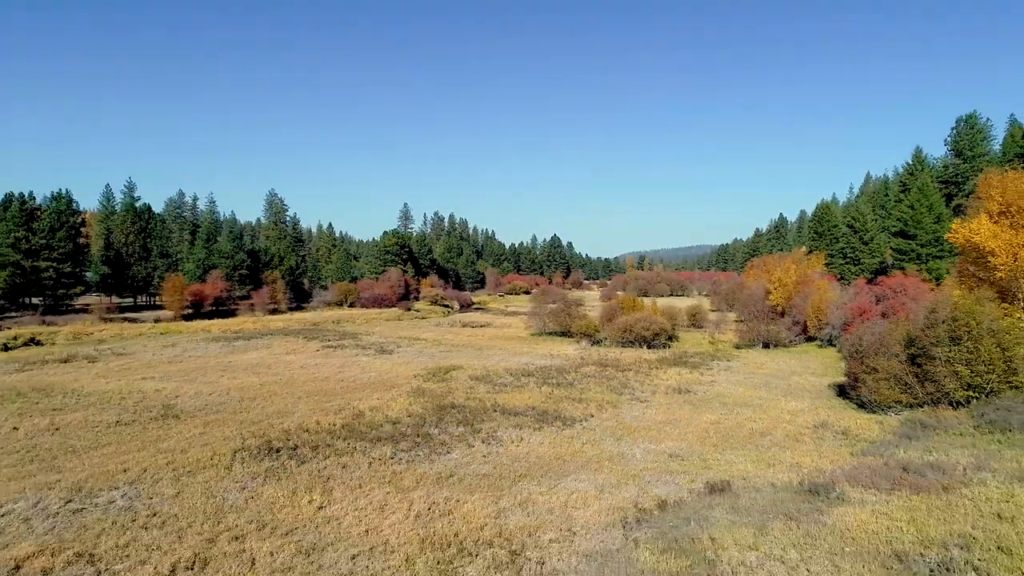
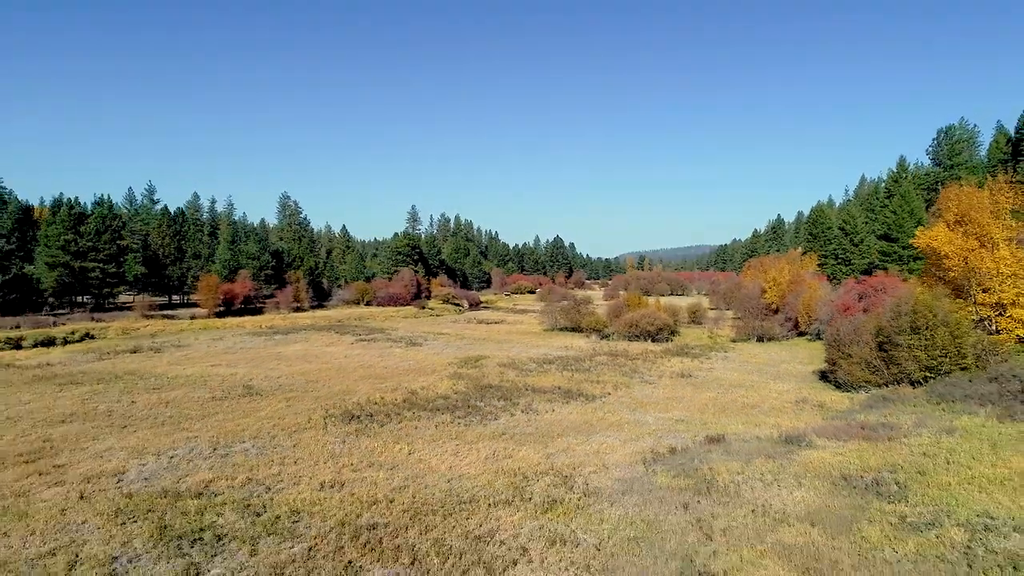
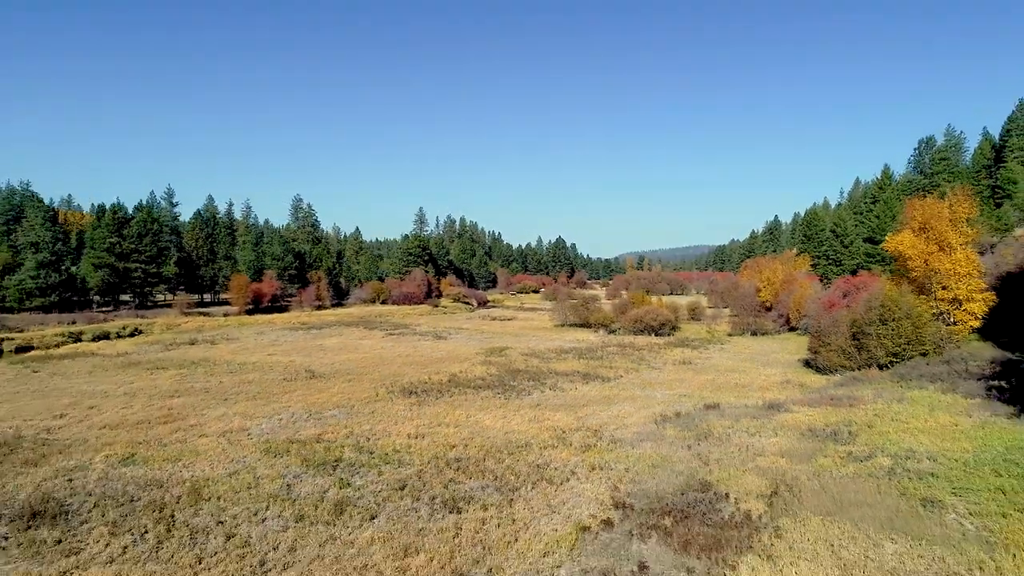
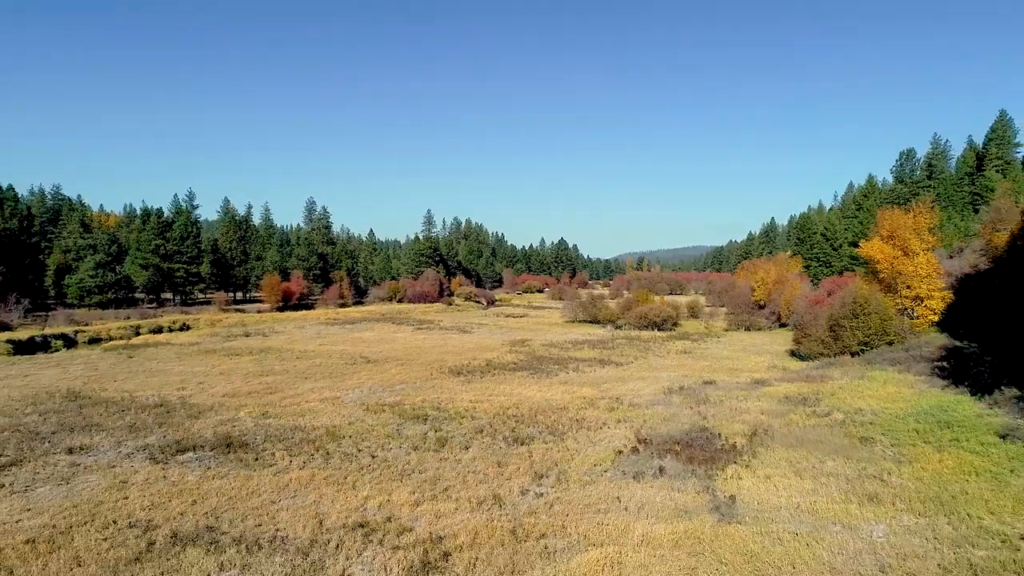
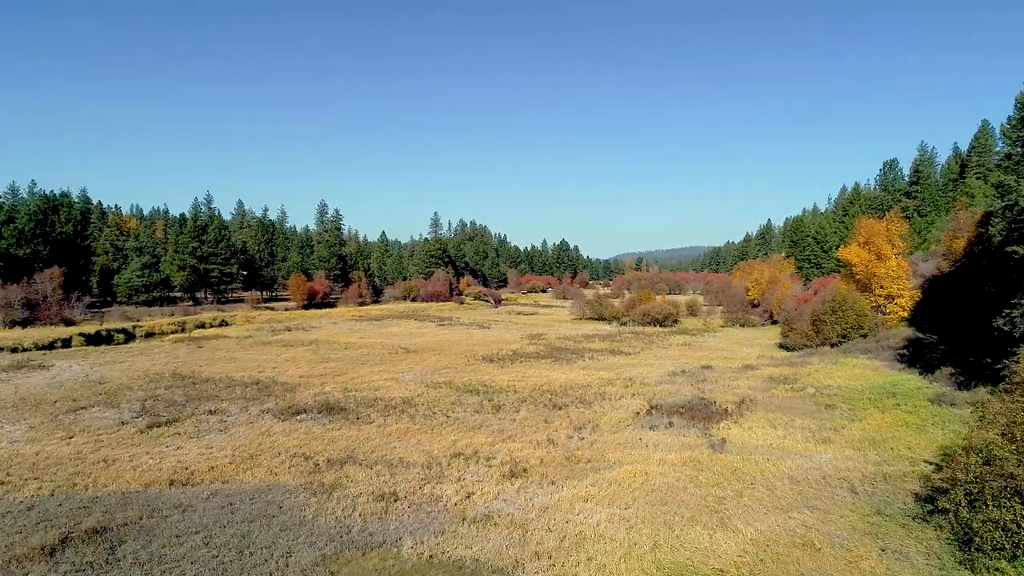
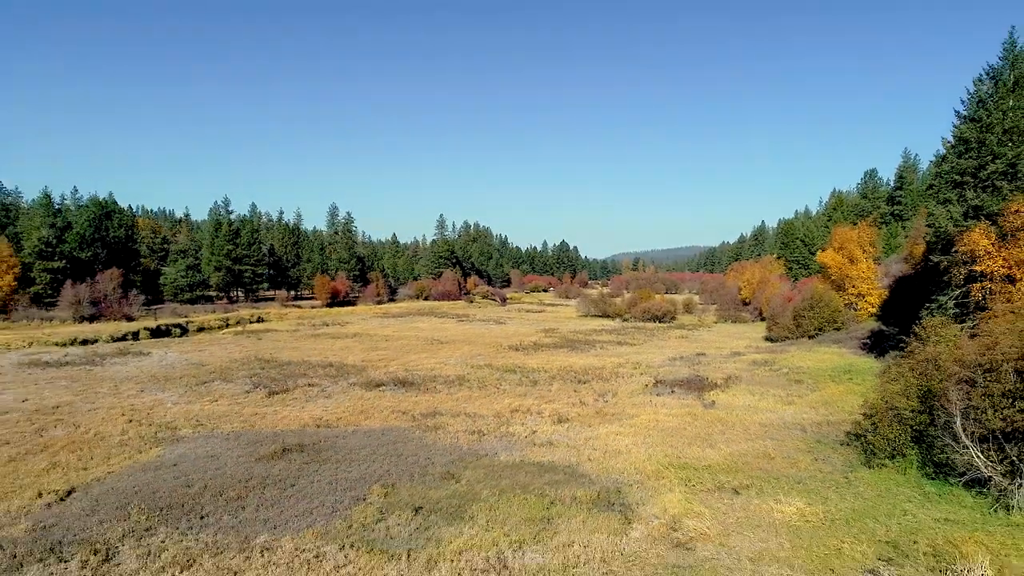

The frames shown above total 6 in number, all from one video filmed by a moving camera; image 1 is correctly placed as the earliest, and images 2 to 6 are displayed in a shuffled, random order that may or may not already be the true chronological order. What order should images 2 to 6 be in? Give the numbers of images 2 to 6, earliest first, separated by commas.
2, 3, 4, 5, 6
